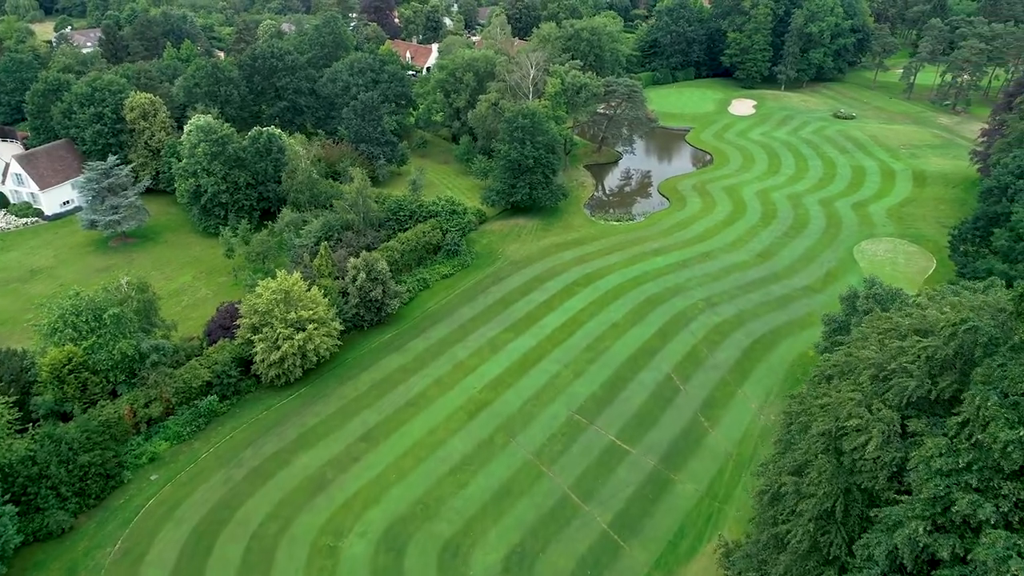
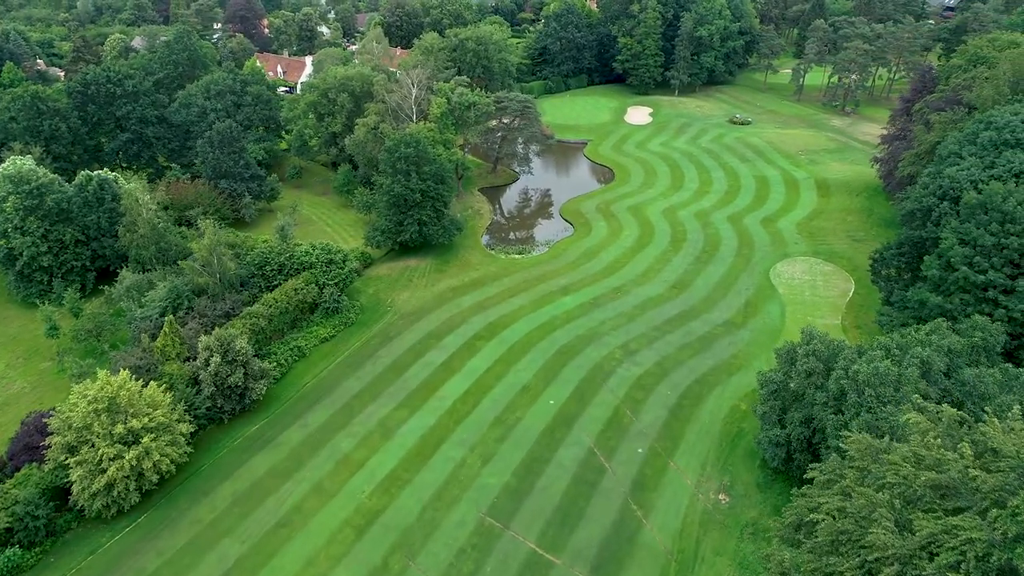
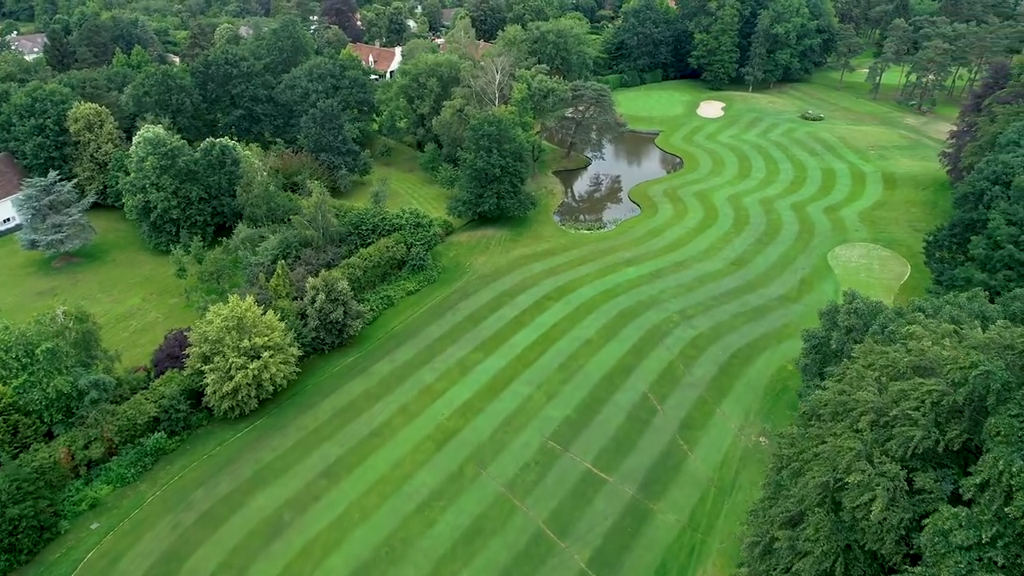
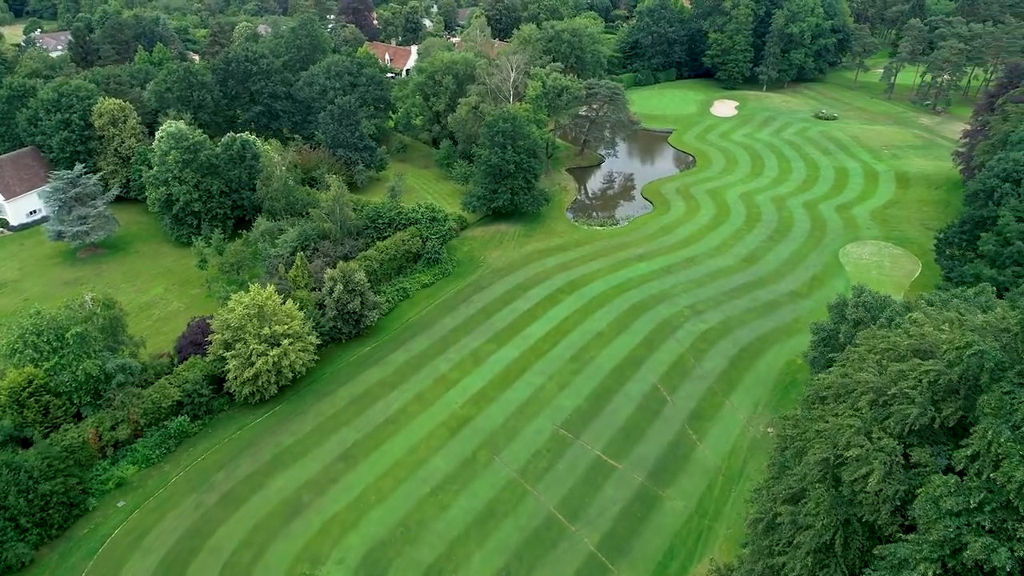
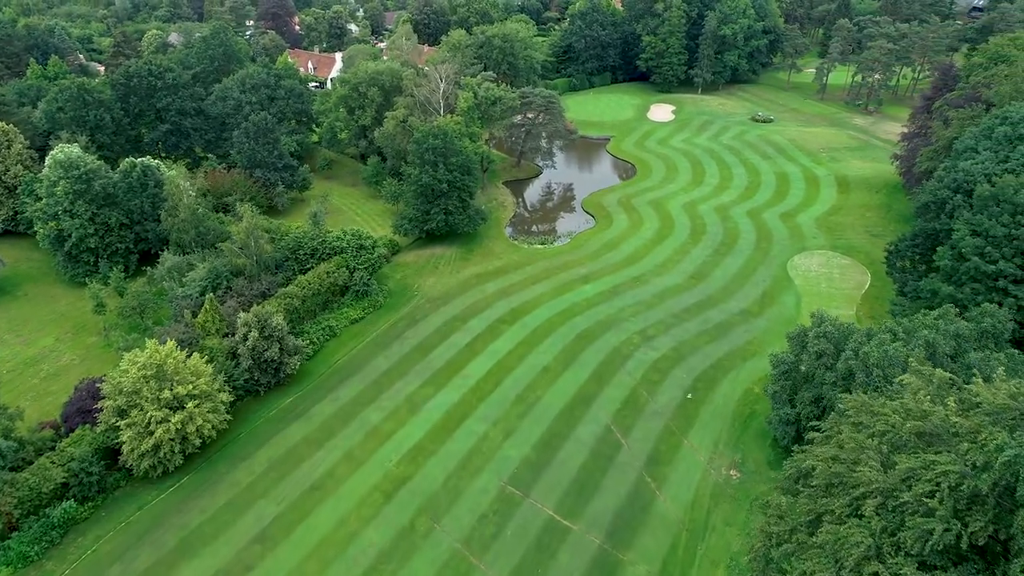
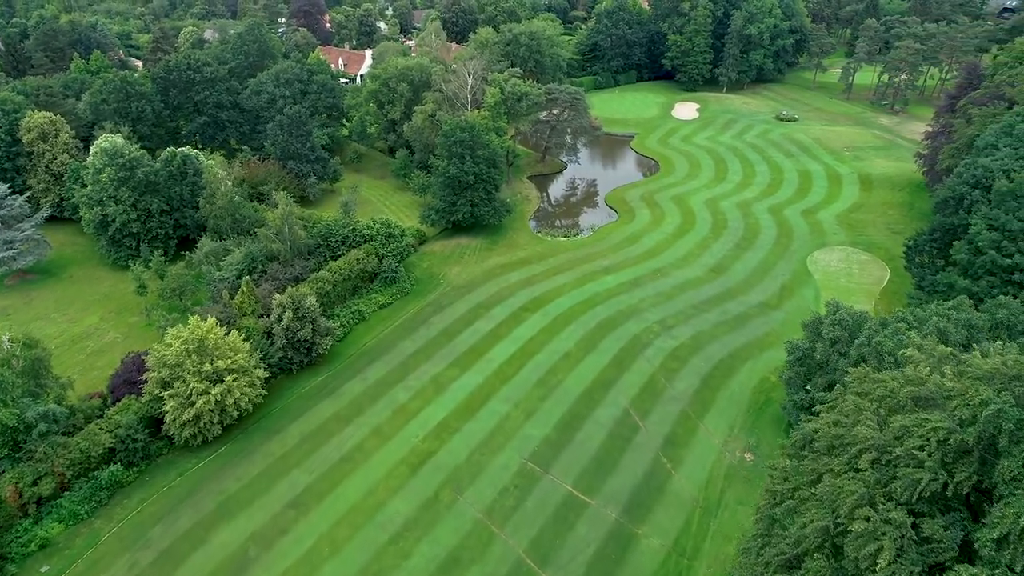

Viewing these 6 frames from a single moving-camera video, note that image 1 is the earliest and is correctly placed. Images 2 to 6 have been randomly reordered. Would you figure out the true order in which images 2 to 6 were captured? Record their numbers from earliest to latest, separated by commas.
4, 3, 6, 5, 2
